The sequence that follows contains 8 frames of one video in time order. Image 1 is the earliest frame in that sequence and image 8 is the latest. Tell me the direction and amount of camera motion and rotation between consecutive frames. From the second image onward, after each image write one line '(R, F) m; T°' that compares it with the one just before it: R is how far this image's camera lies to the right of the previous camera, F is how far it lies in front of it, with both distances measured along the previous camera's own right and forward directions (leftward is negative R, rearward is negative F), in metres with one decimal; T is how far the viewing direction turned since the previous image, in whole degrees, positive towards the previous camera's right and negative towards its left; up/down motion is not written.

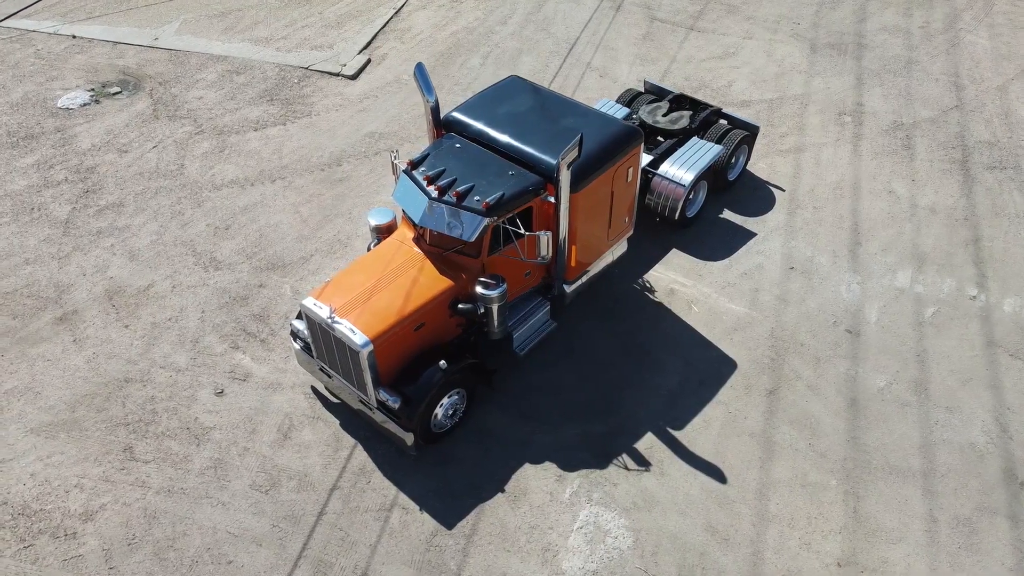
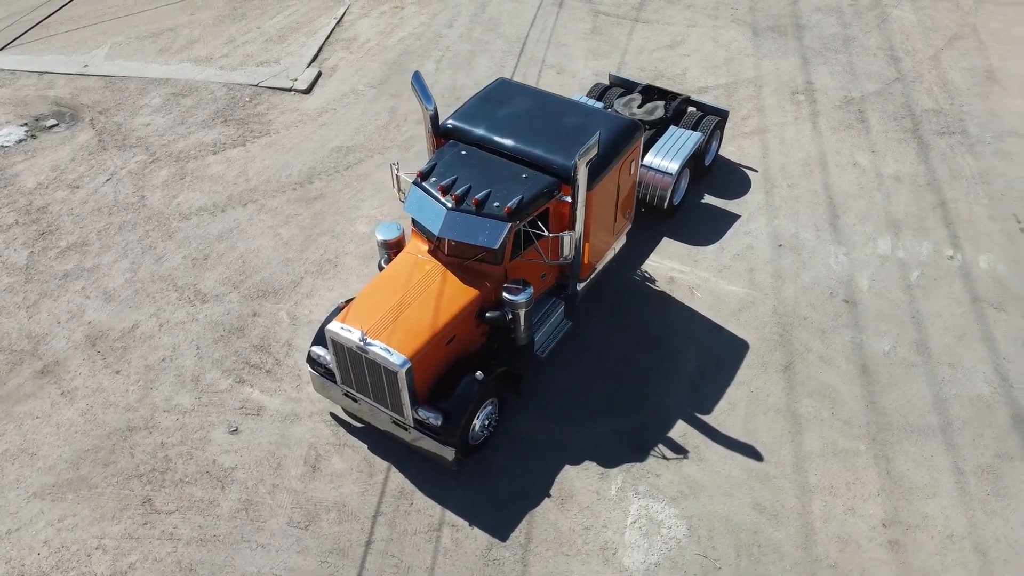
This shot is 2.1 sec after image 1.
(-1.0, +0.1) m; +6°
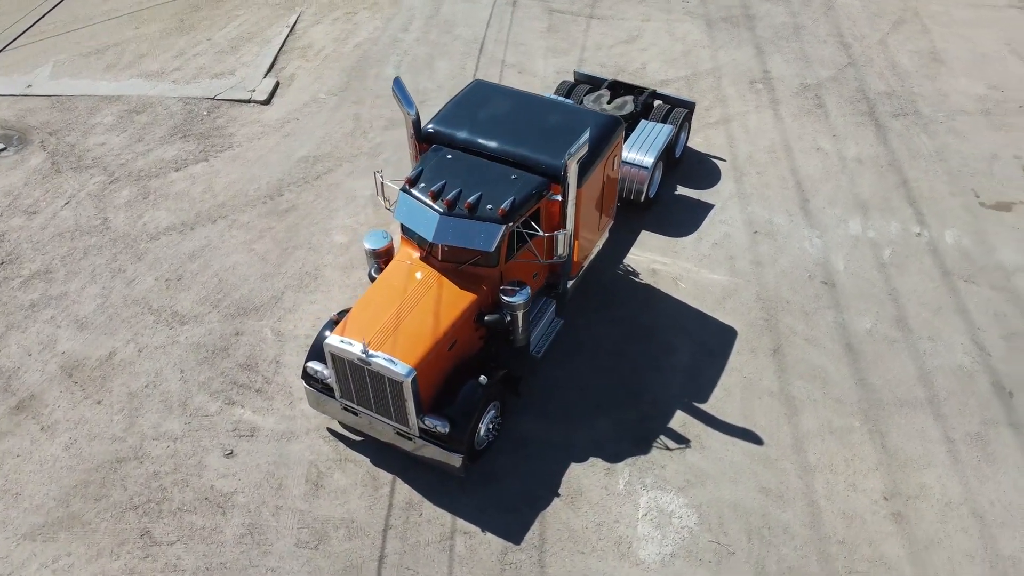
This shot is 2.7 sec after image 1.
(-0.5, 0.0) m; +4°
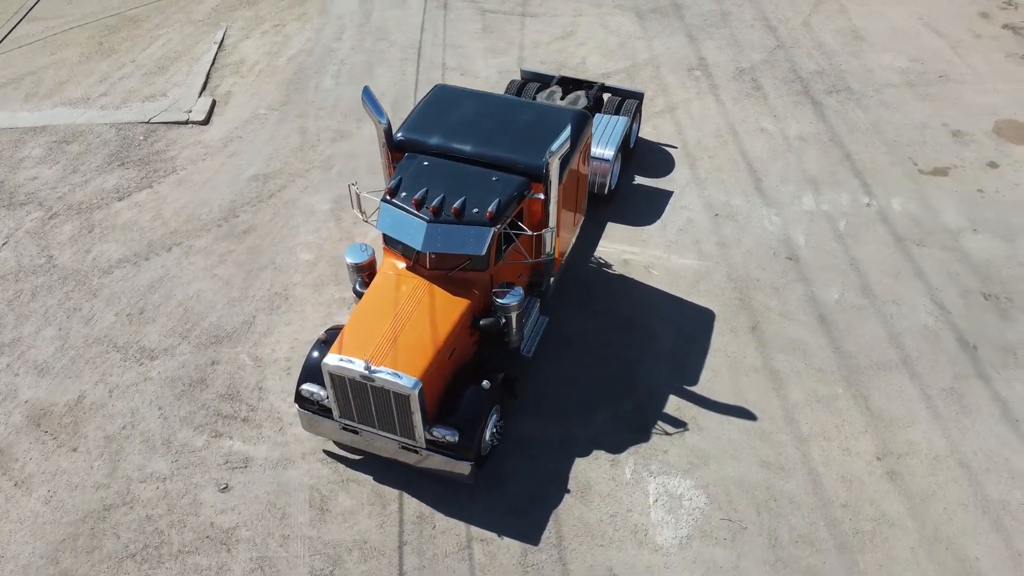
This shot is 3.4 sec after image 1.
(-0.6, +0.1) m; +6°
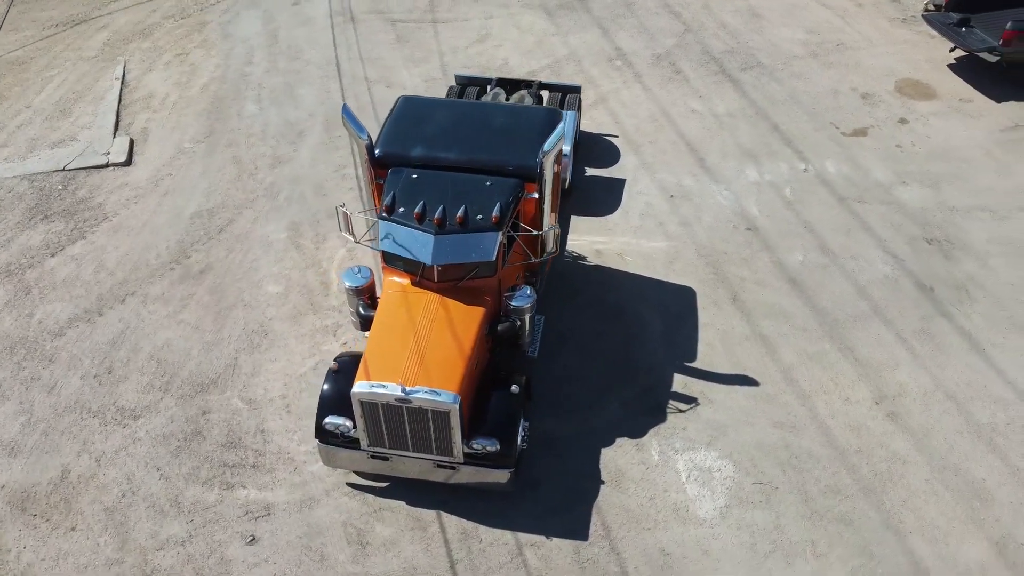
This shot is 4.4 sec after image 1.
(-1.1, +0.1) m; +8°
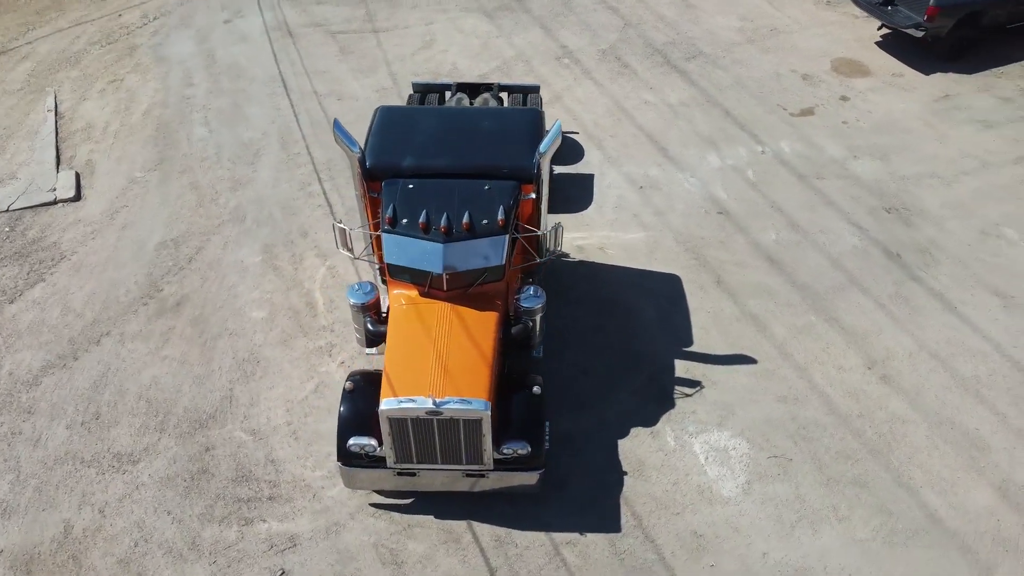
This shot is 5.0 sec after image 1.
(-0.8, 0.0) m; +6°
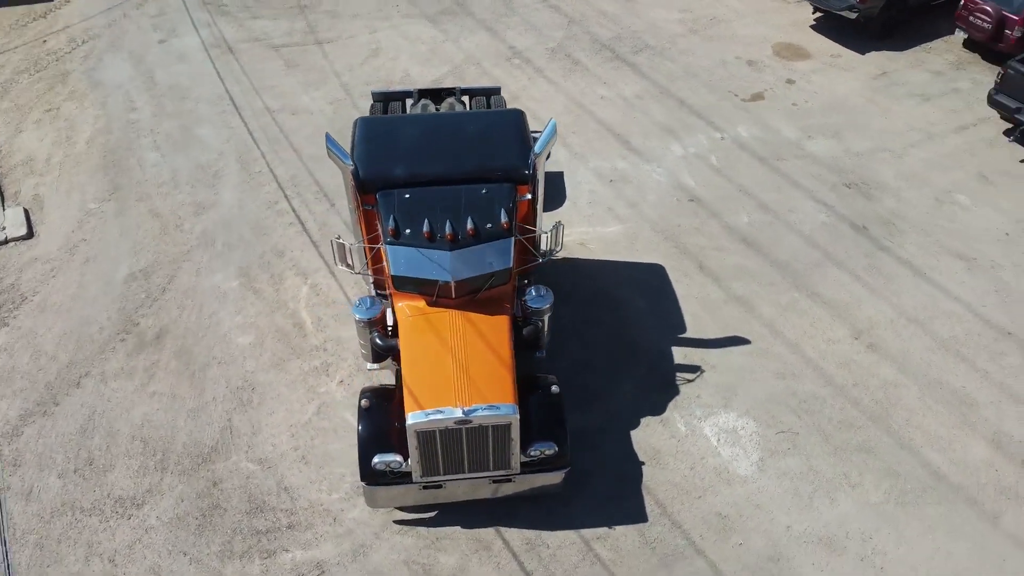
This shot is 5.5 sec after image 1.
(-0.7, +0.1) m; +5°
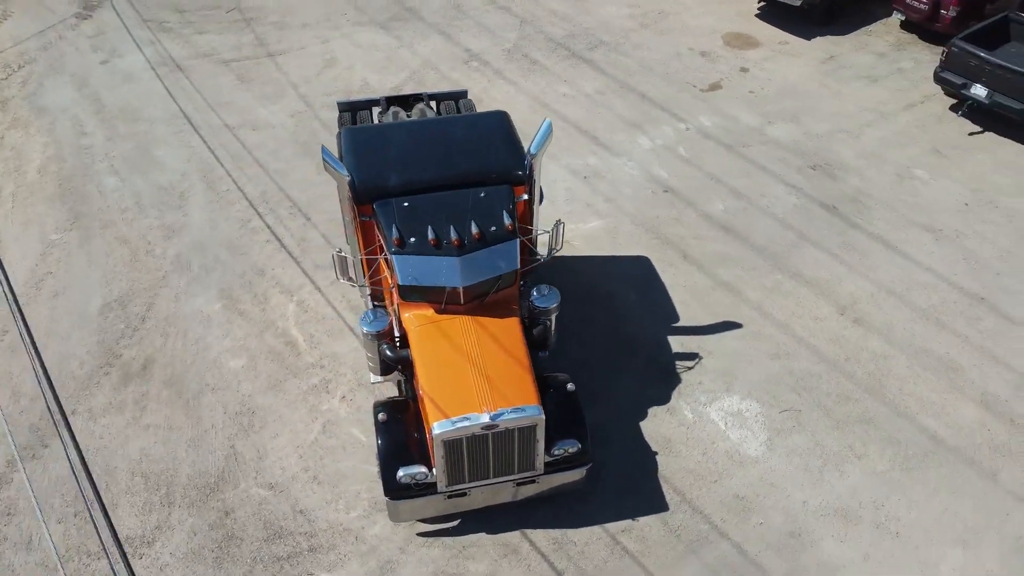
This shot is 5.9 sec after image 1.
(-0.6, 0.0) m; +5°
